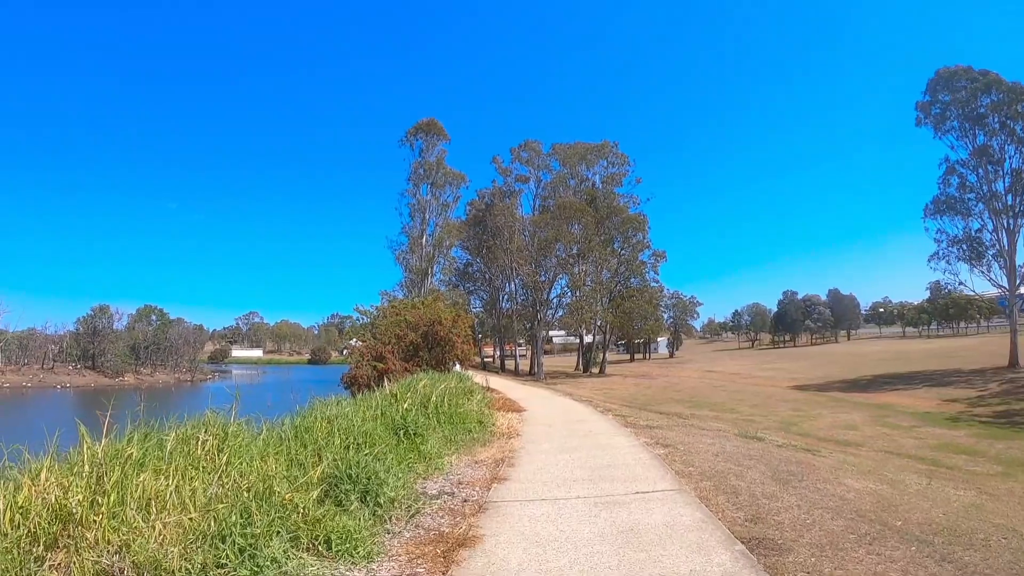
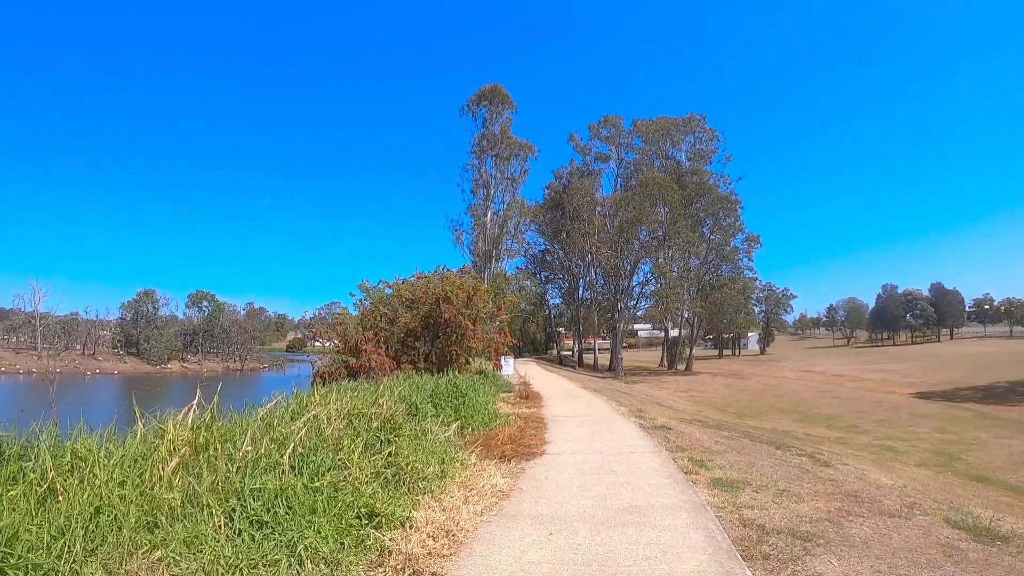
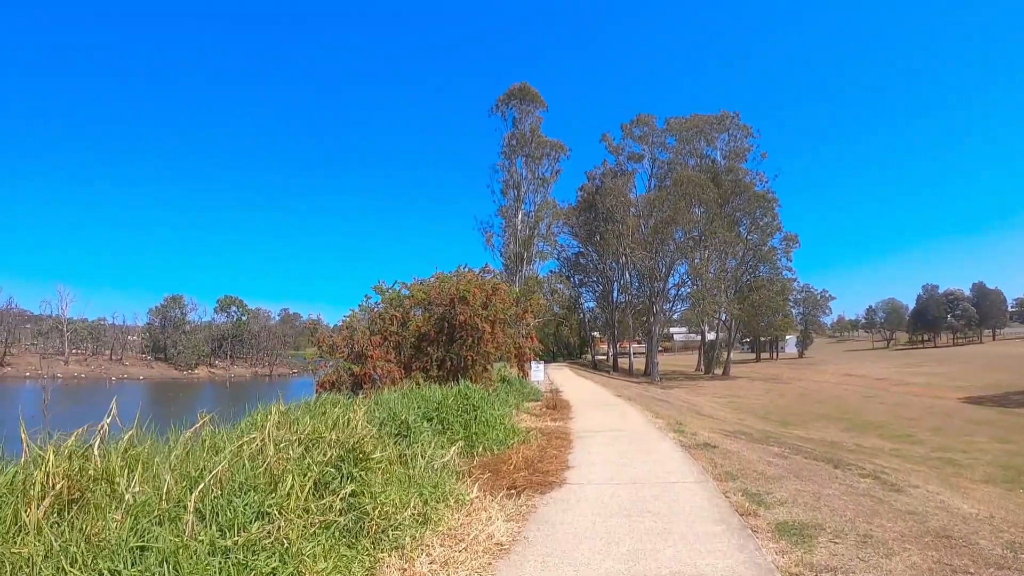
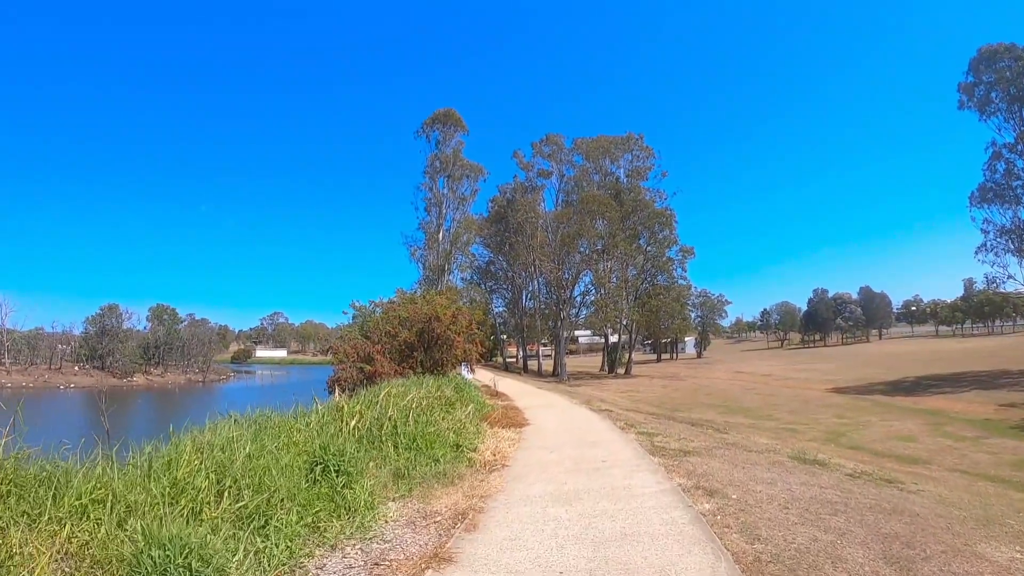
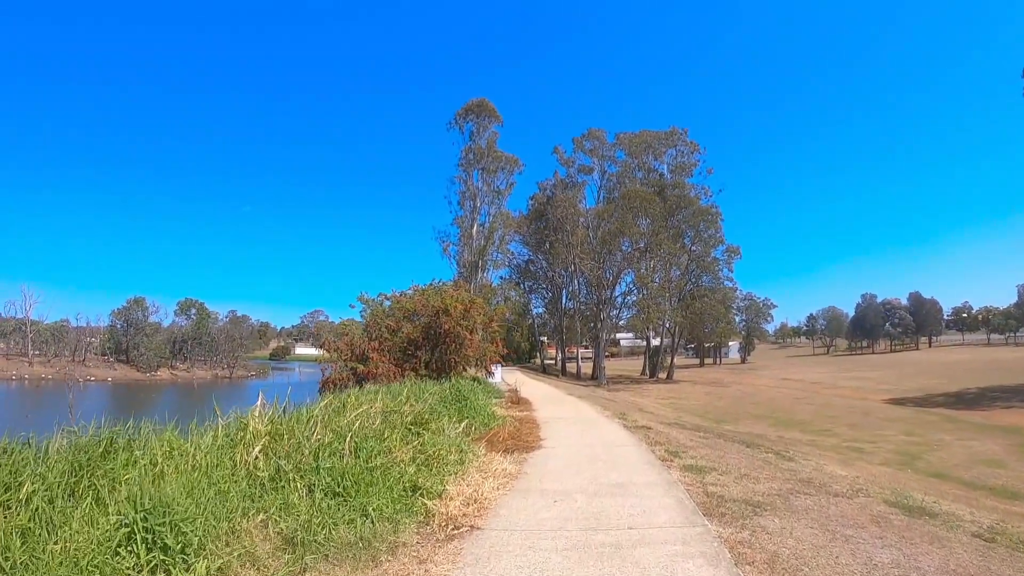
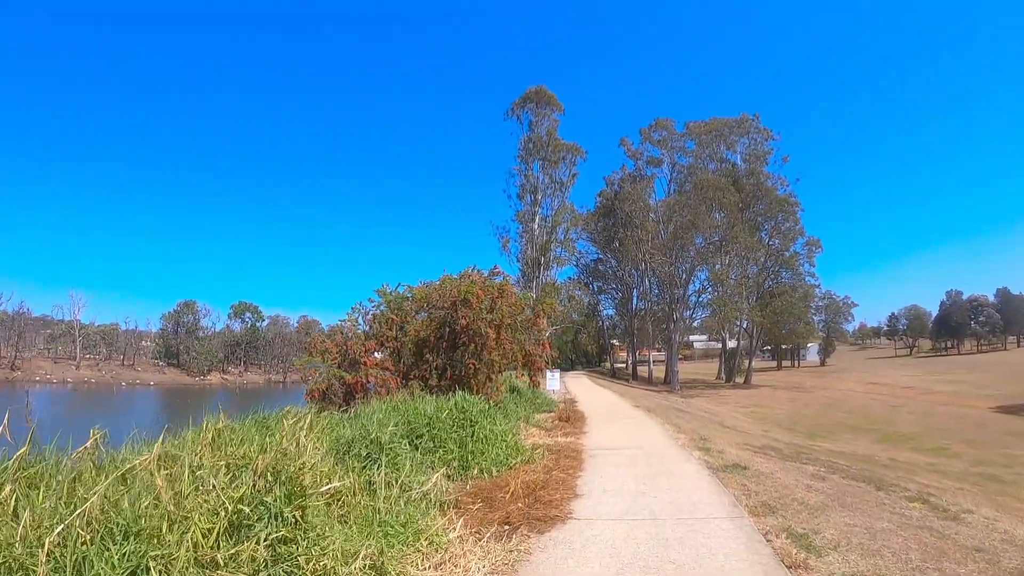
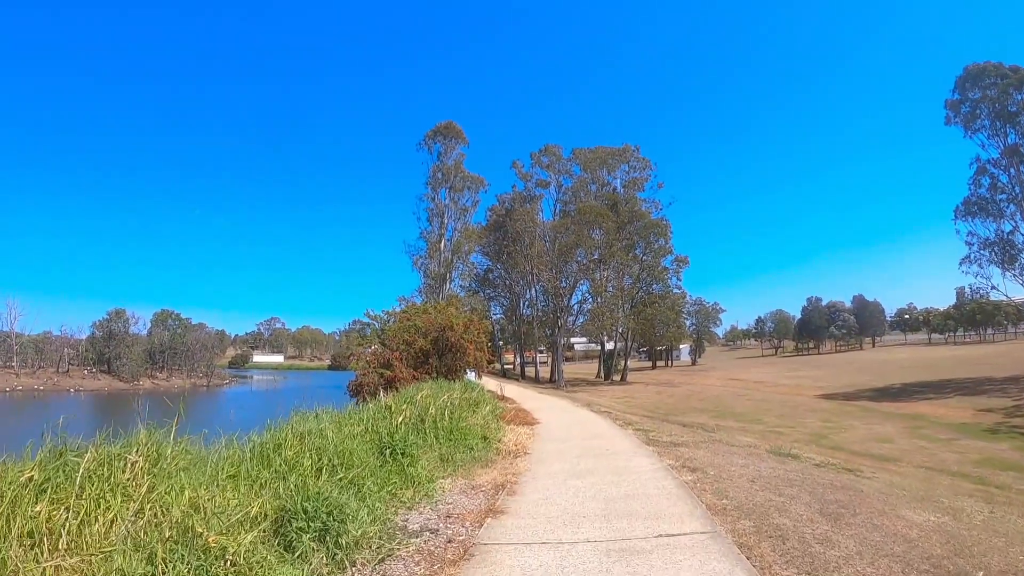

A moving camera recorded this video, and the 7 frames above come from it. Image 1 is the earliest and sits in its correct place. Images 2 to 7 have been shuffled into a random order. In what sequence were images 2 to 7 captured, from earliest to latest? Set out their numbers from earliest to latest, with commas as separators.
7, 4, 5, 2, 3, 6
